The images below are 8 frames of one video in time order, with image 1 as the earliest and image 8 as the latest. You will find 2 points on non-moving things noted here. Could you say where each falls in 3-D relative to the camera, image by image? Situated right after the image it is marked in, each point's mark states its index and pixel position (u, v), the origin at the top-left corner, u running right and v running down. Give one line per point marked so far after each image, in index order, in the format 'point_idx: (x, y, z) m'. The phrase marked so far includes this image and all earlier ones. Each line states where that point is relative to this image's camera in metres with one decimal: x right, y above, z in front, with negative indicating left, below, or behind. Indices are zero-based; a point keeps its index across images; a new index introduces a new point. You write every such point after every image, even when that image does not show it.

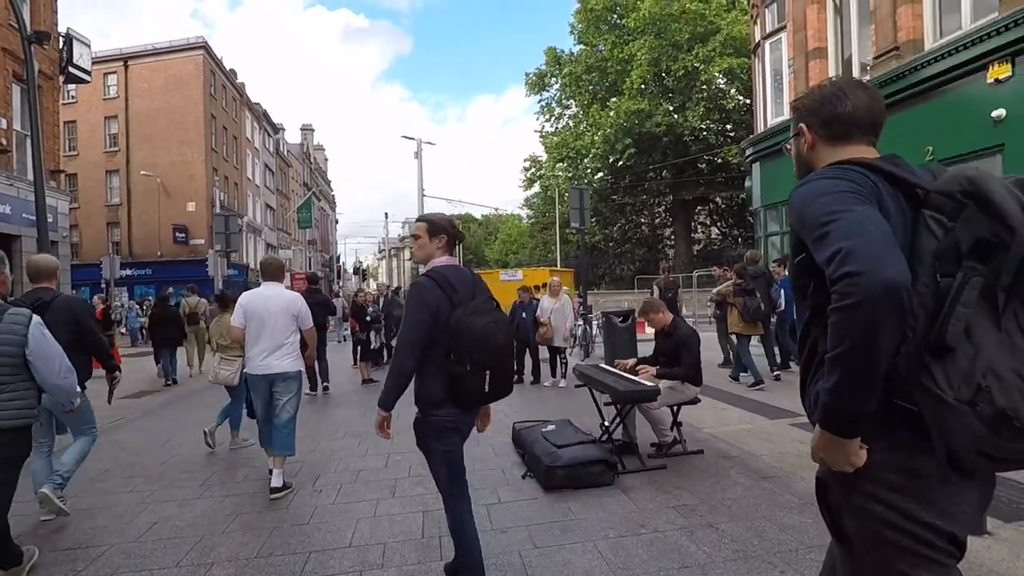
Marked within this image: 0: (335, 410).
0: (-2.7, -1.8, +8.6) m
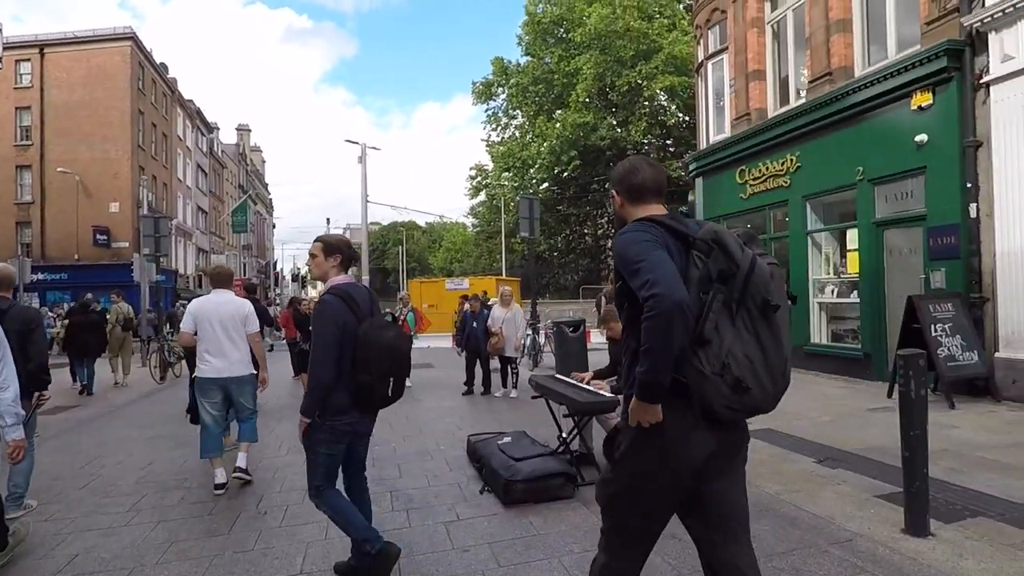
0: (-3.4, -1.9, +8.2) m
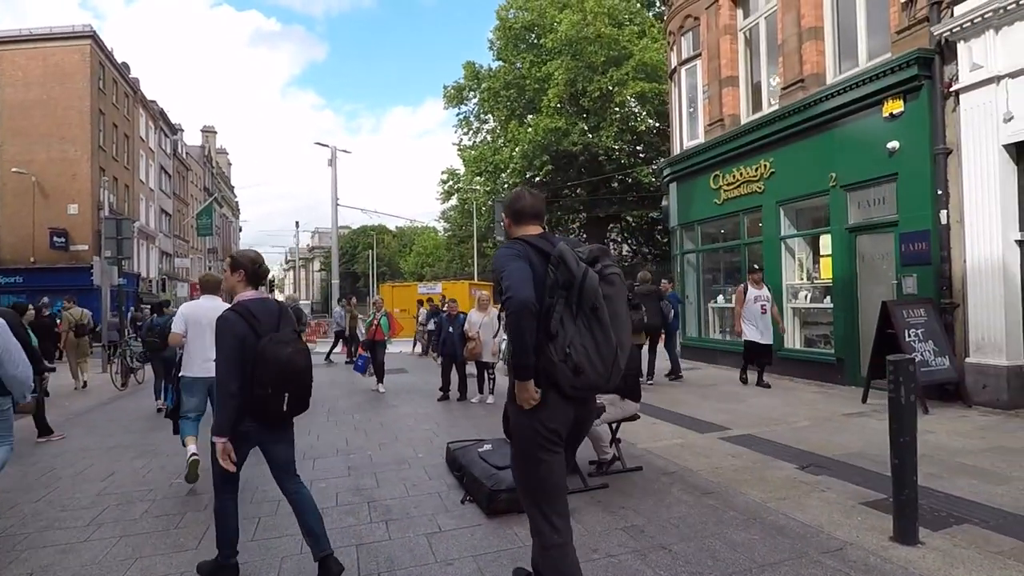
0: (-3.7, -2.0, +7.9) m
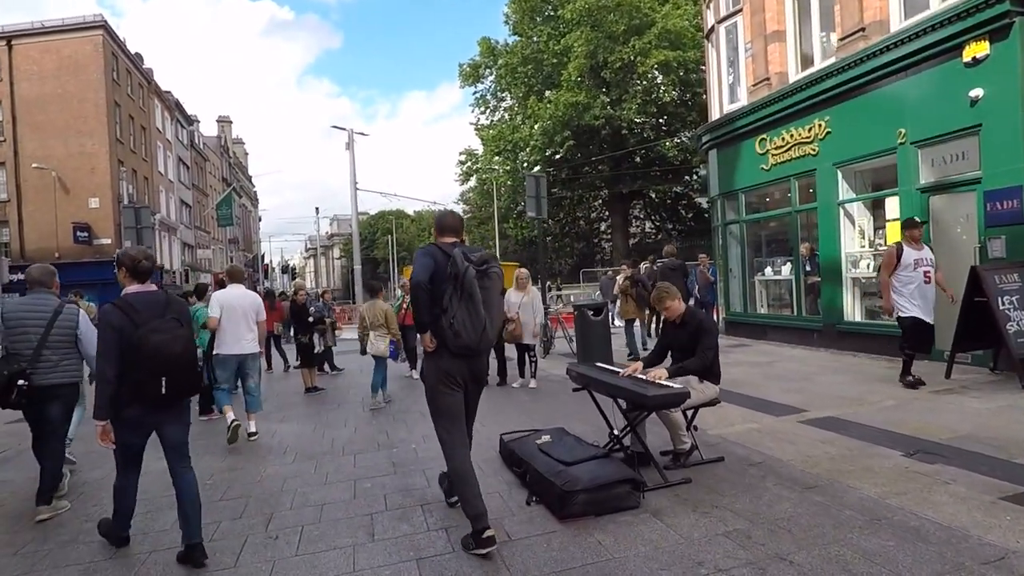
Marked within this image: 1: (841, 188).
0: (-3.0, -1.8, +7.5) m
1: (+5.7, +1.7, +10.1) m
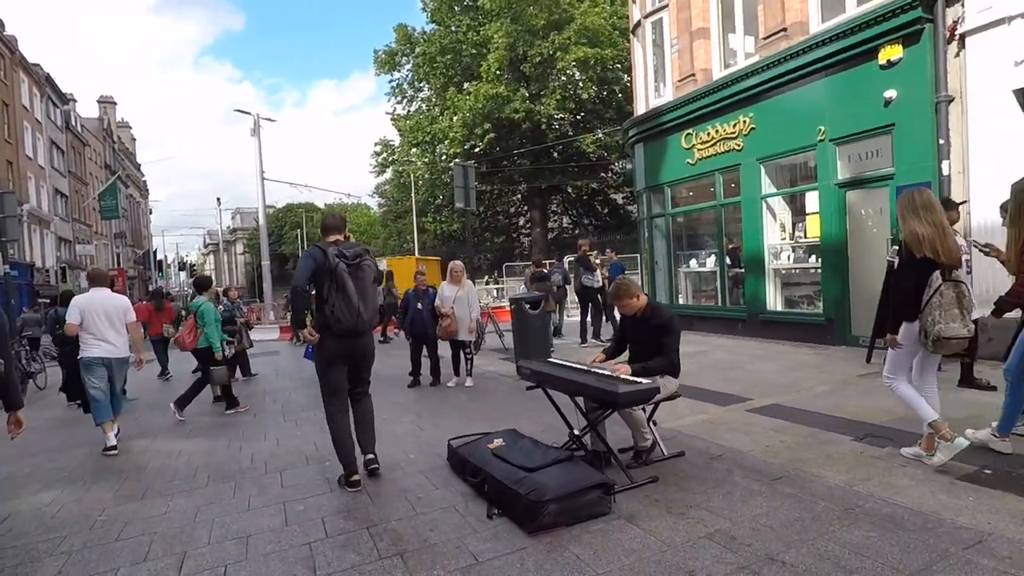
0: (-3.7, -1.7, +6.6) m
1: (+4.5, +1.9, +10.4) m
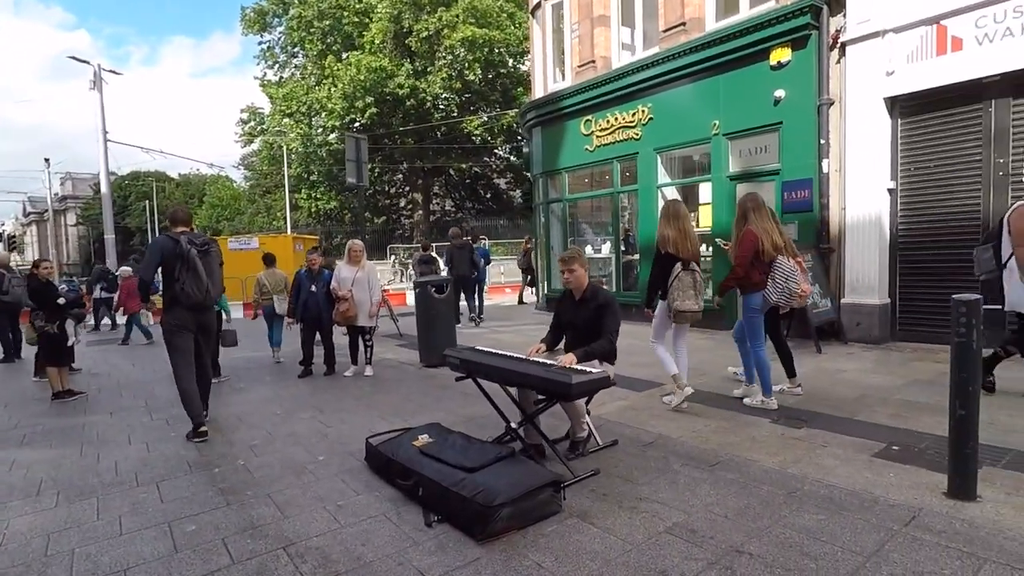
0: (-4.6, -1.5, +5.4) m
1: (+2.7, +2.1, +10.8) m
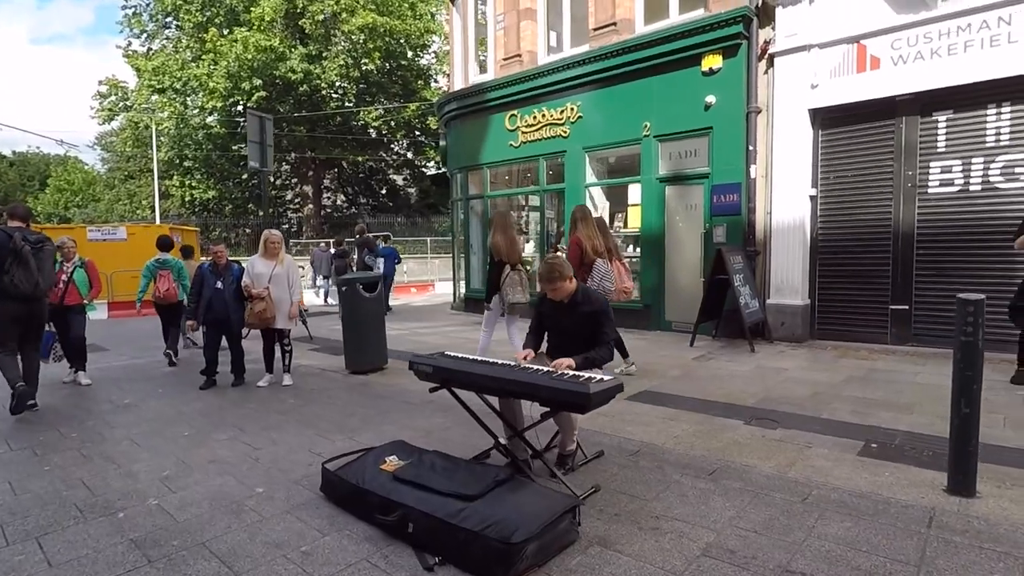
0: (-4.8, -1.5, +4.0) m
1: (+1.4, +2.1, +10.7) m
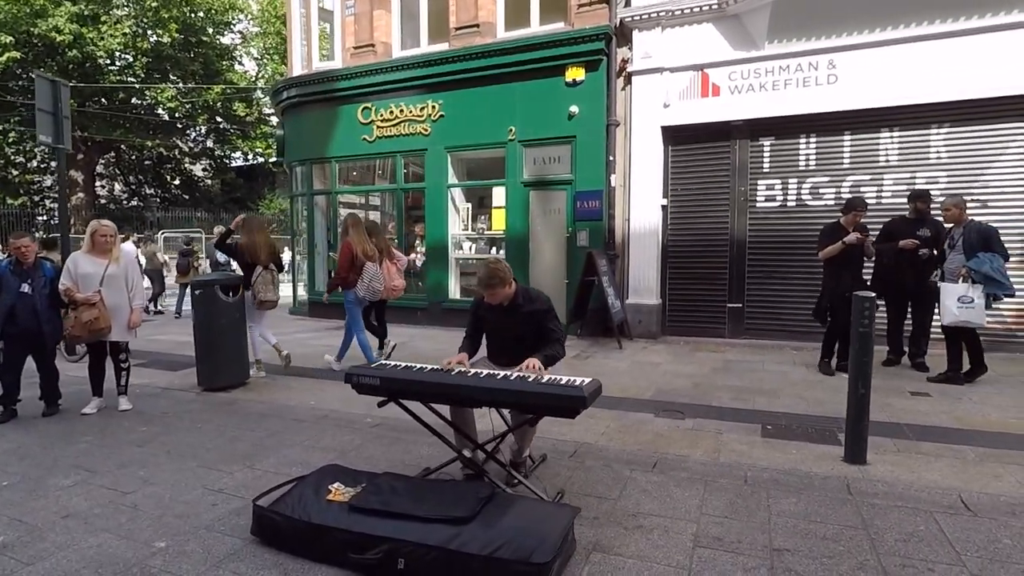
0: (-4.8, -1.5, +2.2) m
1: (-1.2, +2.1, +10.5) m
